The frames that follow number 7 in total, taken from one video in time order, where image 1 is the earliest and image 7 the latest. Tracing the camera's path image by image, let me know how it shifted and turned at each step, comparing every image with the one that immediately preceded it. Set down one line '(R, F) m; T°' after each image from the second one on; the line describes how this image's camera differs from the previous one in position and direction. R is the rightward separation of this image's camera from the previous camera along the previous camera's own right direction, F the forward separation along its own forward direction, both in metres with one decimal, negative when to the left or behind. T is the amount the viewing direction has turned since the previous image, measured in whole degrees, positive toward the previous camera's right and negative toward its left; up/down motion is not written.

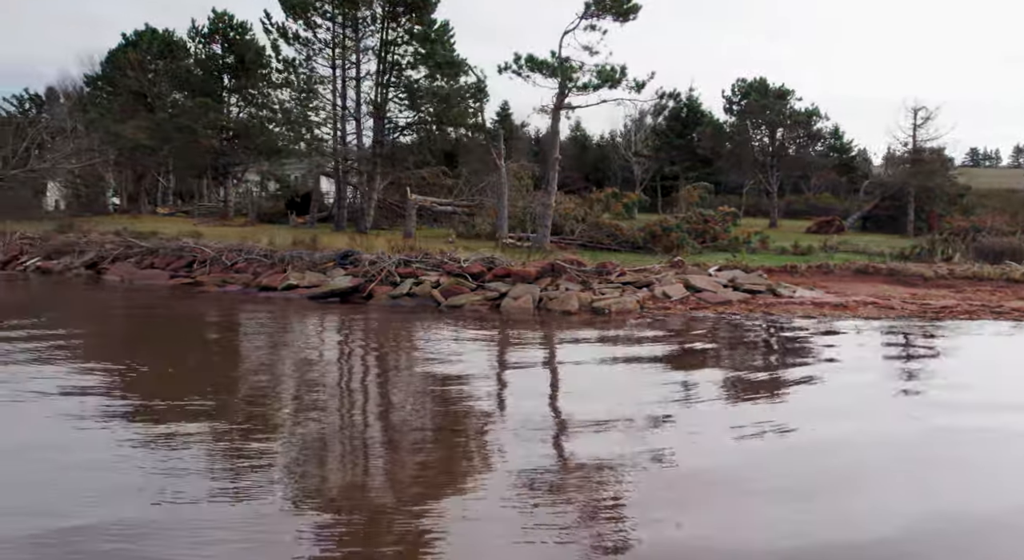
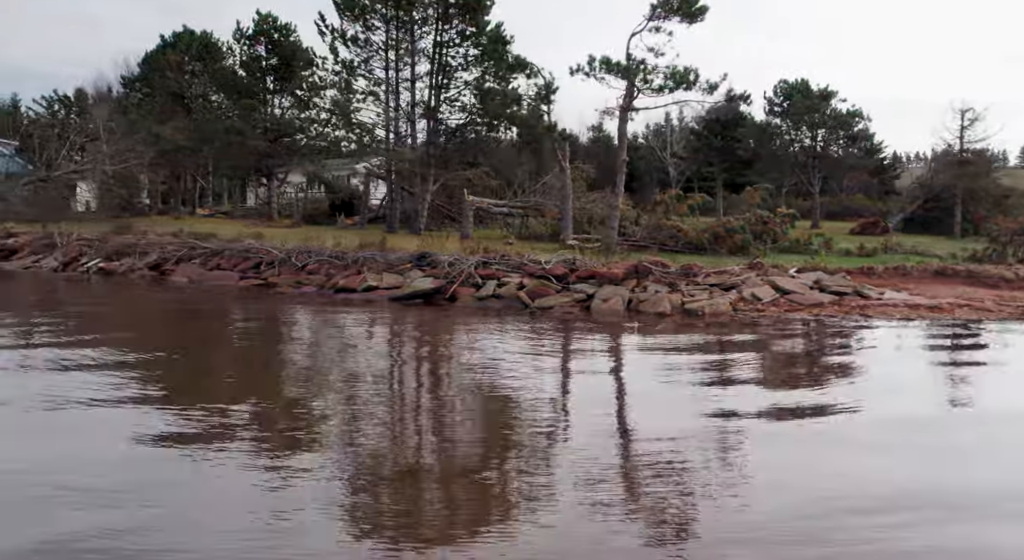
(-1.4, 0.0) m; 0°
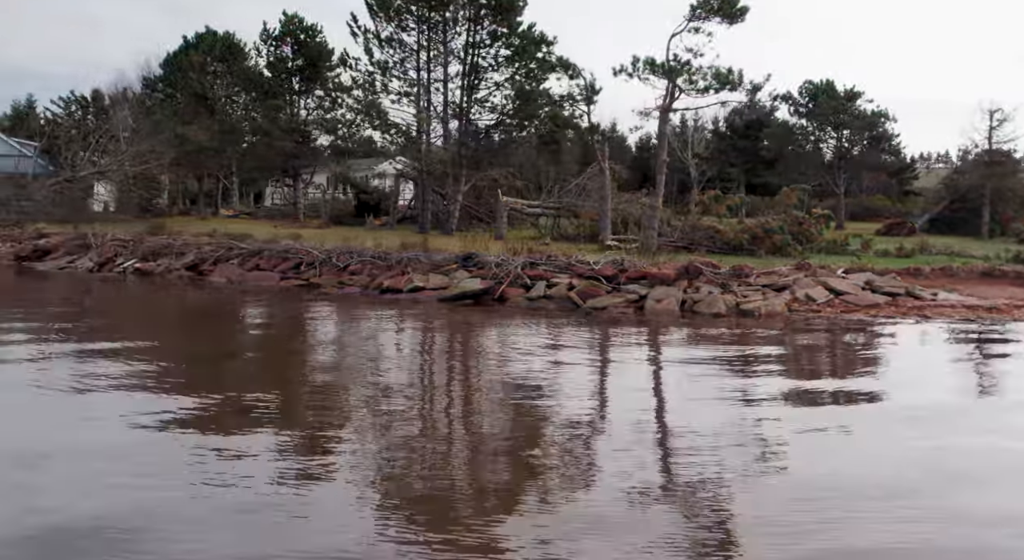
(-0.8, 0.0) m; 0°
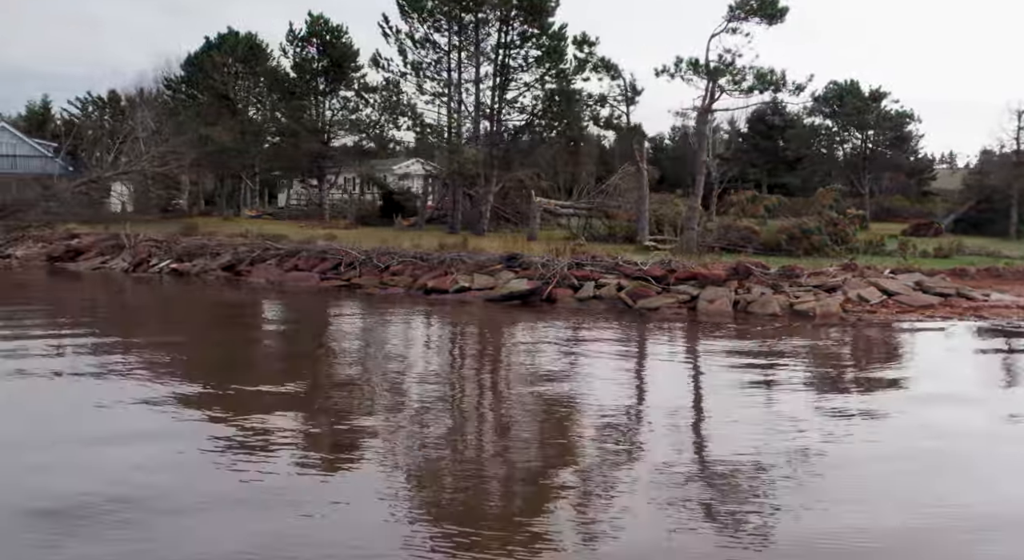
(-0.8, 0.0) m; 0°
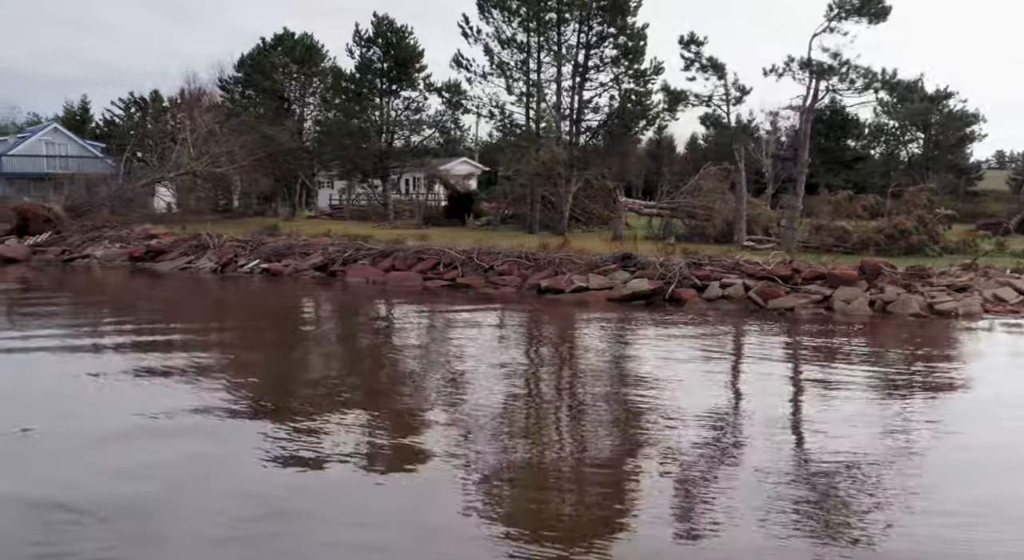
(-2.0, 0.0) m; -1°
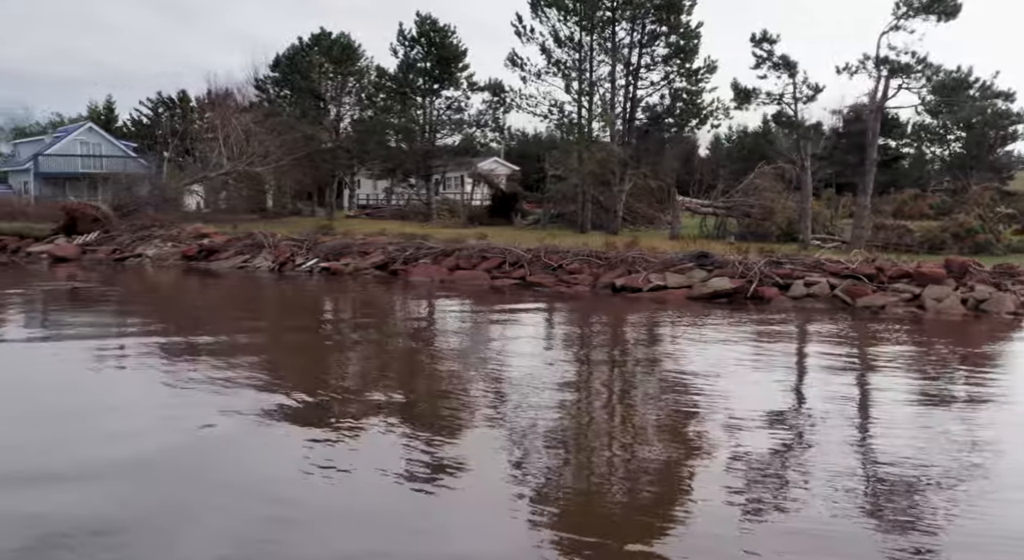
(-1.3, 0.0) m; 0°
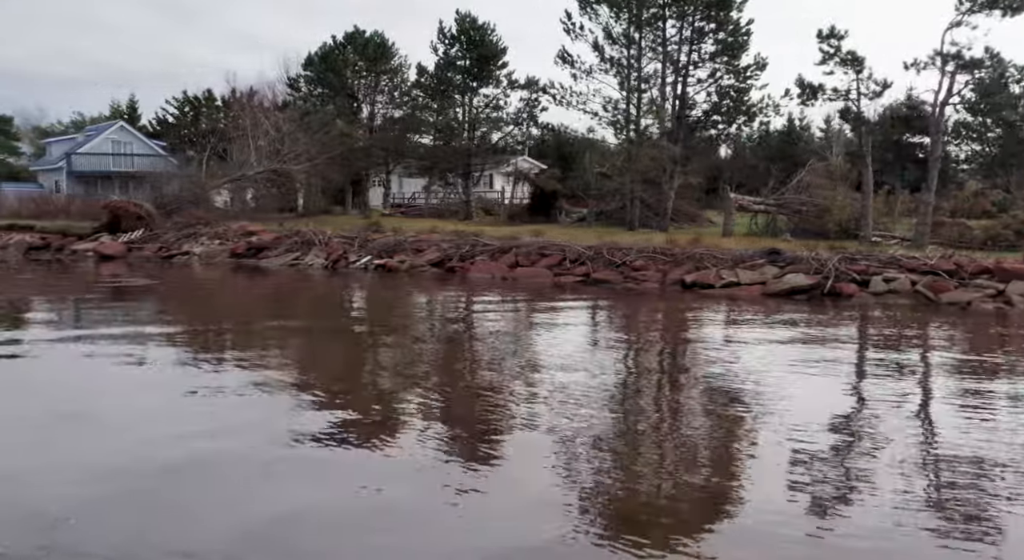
(-1.3, 0.0) m; 0°
